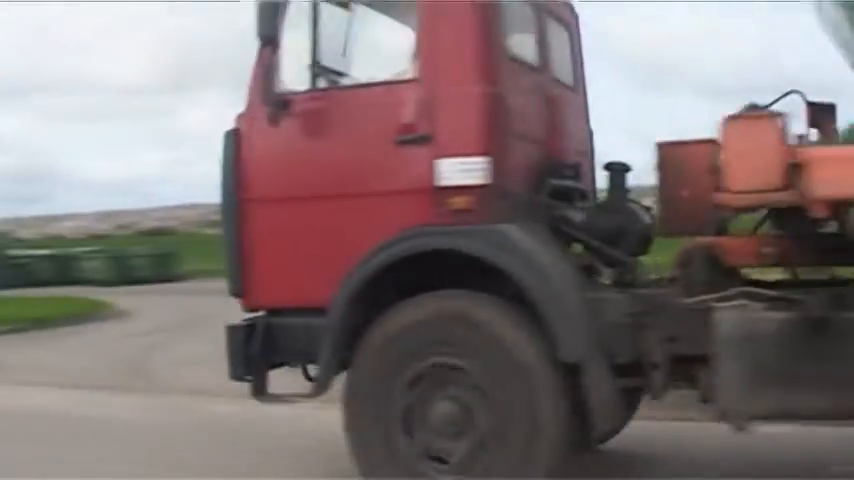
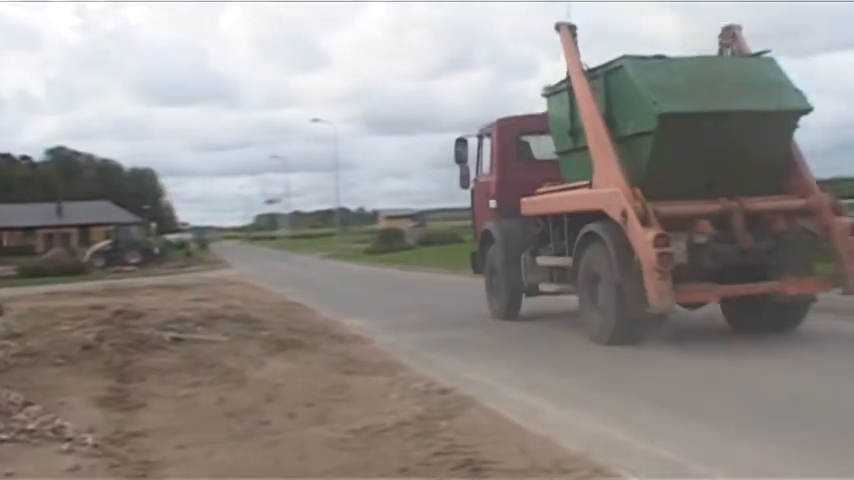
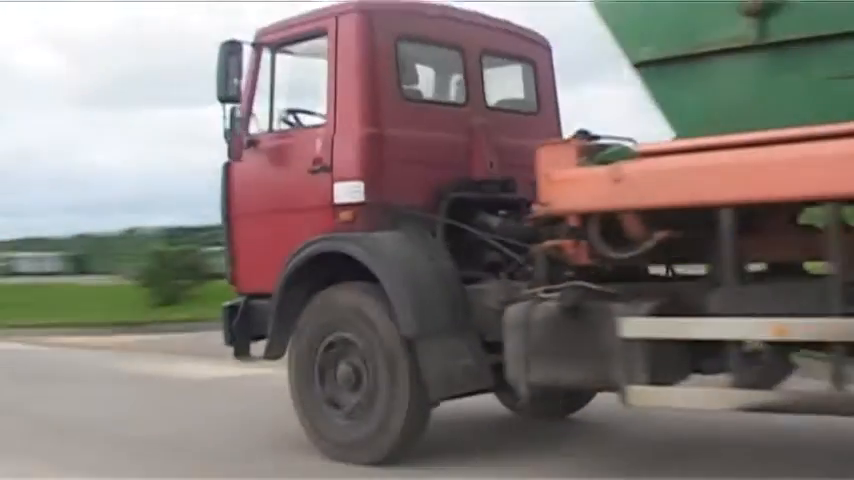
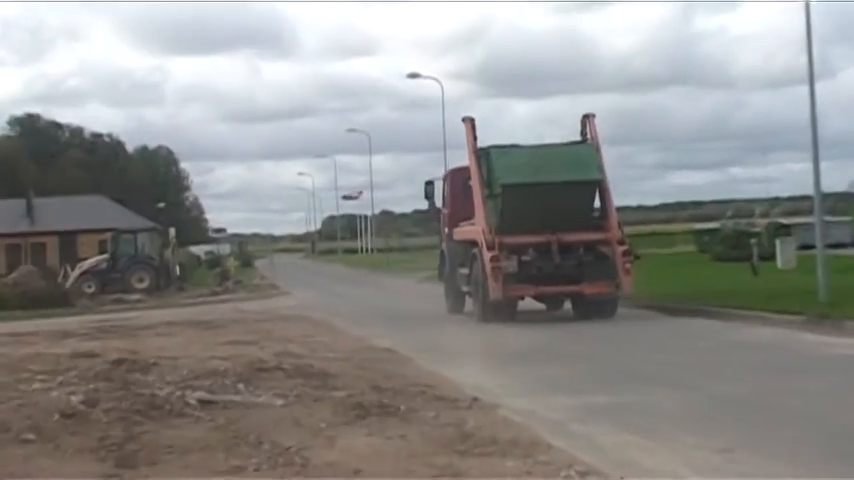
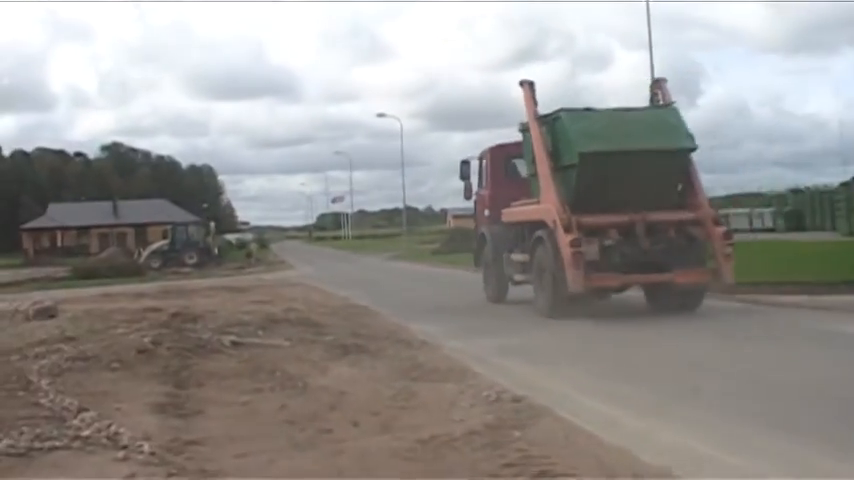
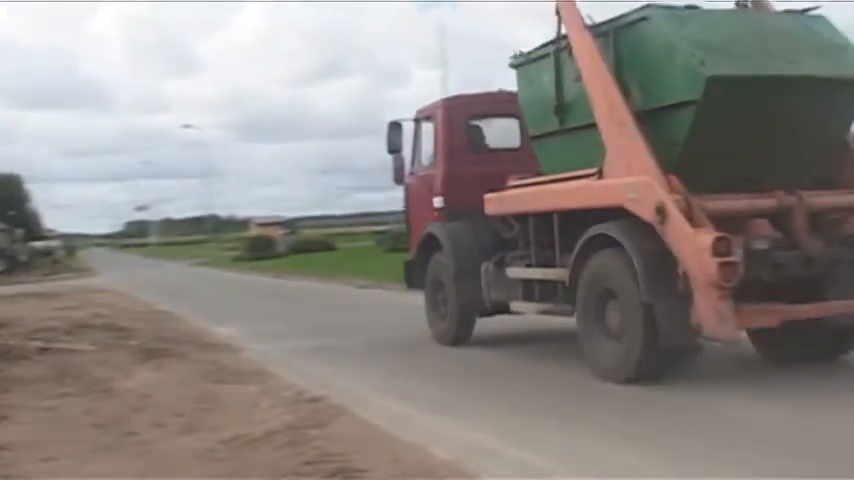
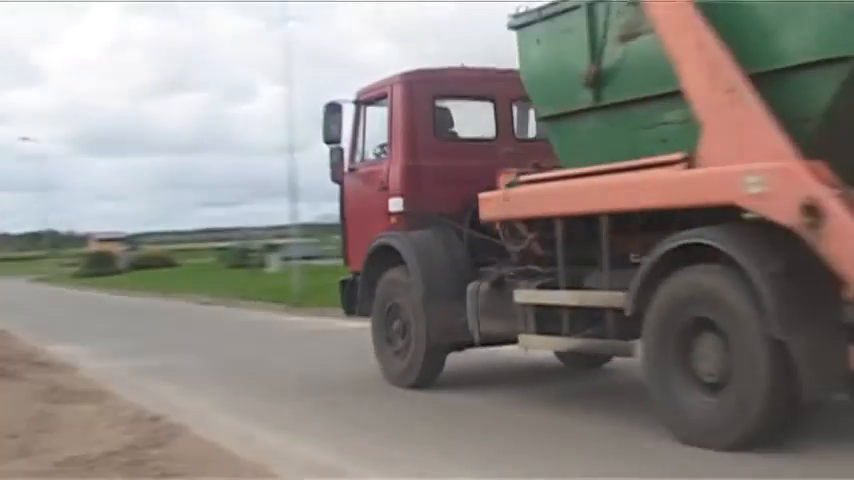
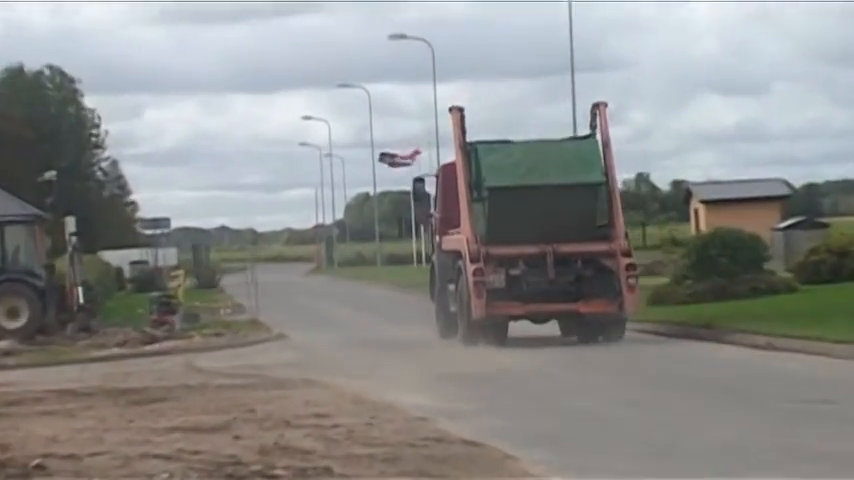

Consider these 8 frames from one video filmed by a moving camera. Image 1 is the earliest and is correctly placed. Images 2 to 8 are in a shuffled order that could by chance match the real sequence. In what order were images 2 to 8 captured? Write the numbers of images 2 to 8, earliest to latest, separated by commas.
3, 7, 6, 2, 5, 4, 8
